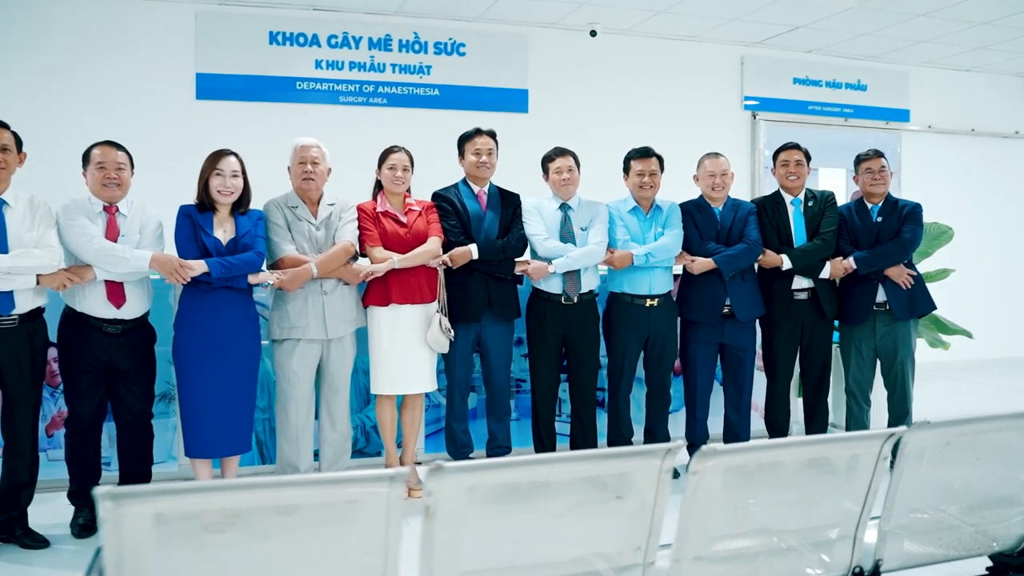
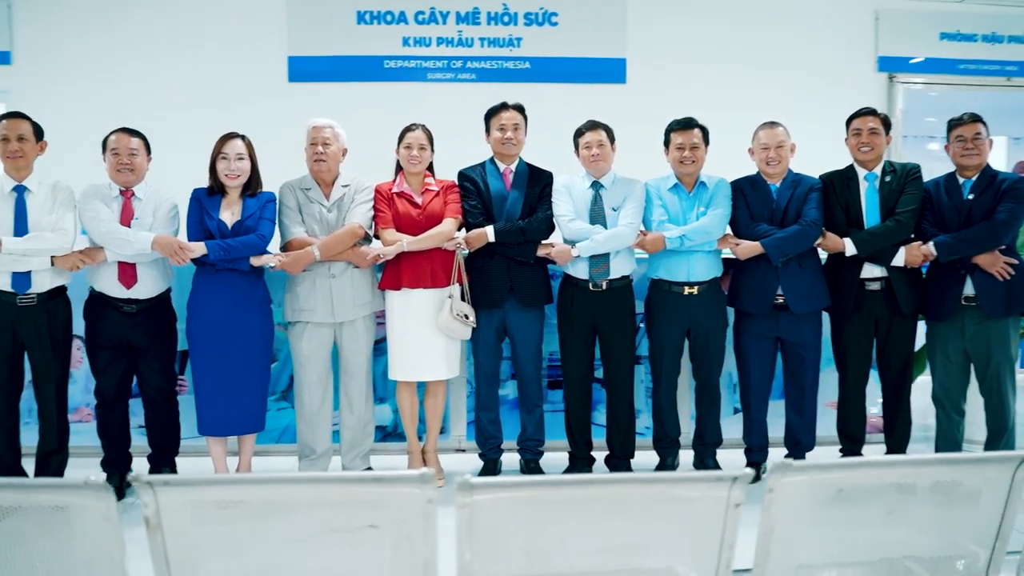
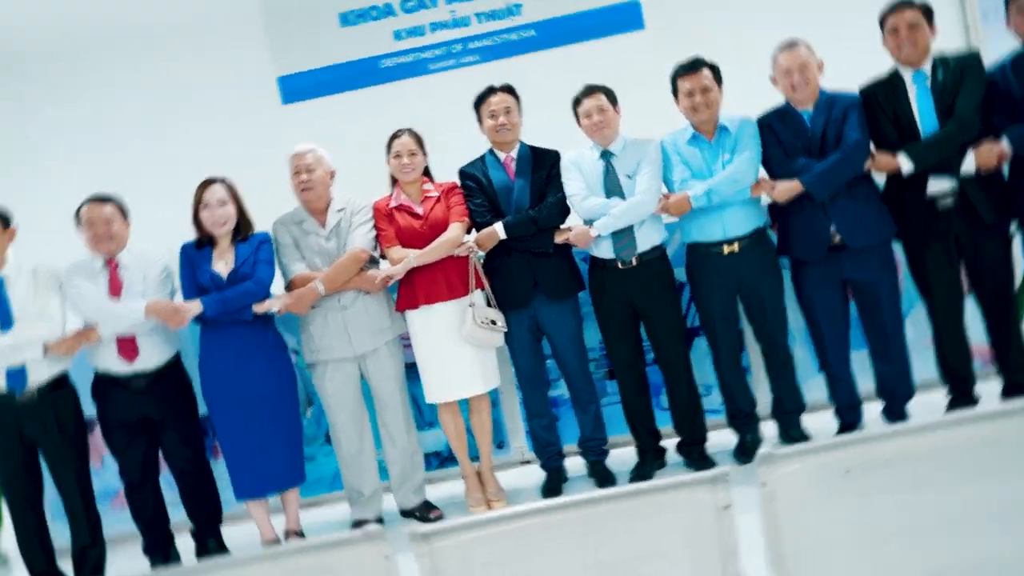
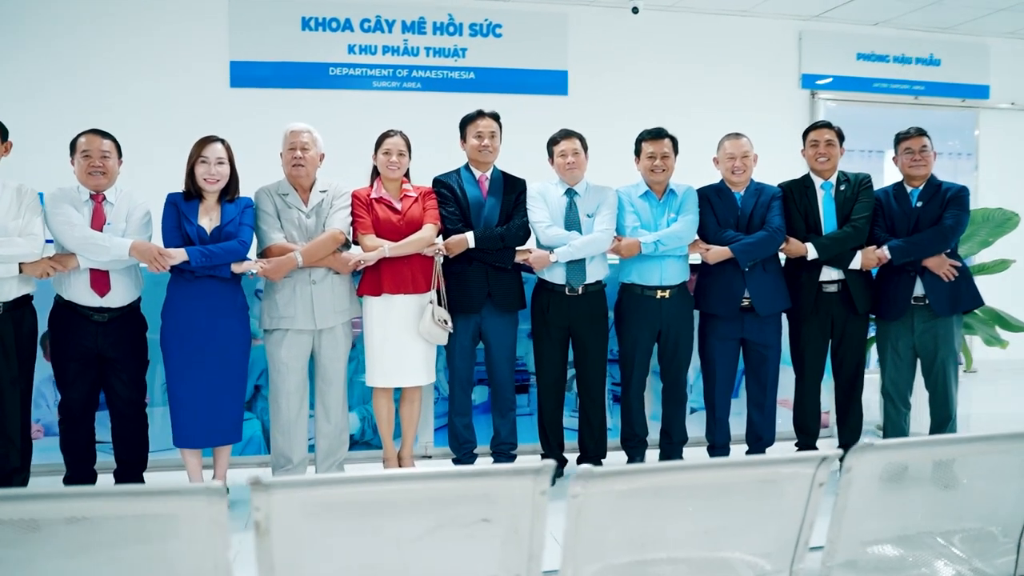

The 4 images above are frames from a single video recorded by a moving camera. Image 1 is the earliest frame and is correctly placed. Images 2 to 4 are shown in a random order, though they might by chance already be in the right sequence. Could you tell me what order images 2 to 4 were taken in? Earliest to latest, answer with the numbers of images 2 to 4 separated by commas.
4, 2, 3
